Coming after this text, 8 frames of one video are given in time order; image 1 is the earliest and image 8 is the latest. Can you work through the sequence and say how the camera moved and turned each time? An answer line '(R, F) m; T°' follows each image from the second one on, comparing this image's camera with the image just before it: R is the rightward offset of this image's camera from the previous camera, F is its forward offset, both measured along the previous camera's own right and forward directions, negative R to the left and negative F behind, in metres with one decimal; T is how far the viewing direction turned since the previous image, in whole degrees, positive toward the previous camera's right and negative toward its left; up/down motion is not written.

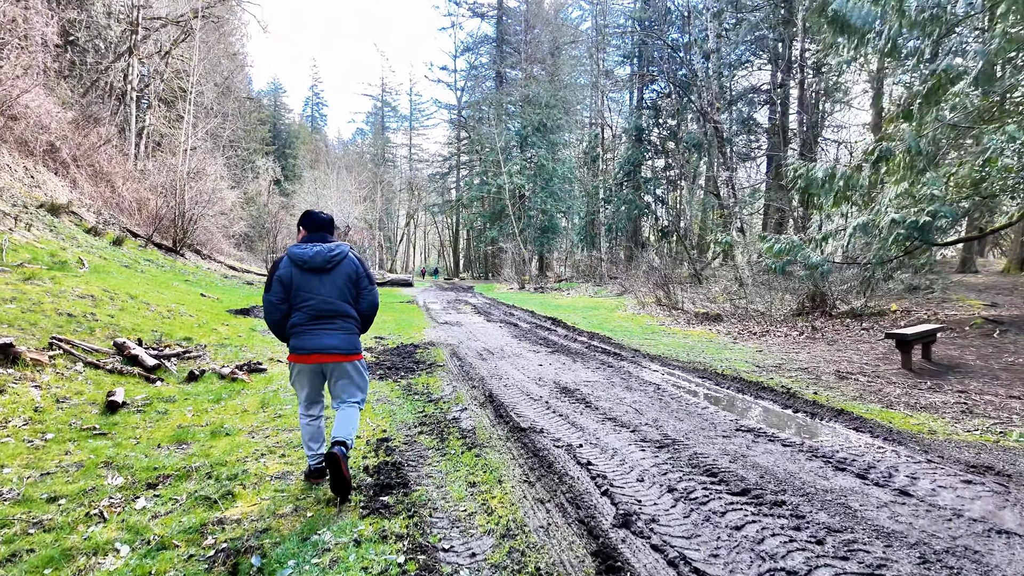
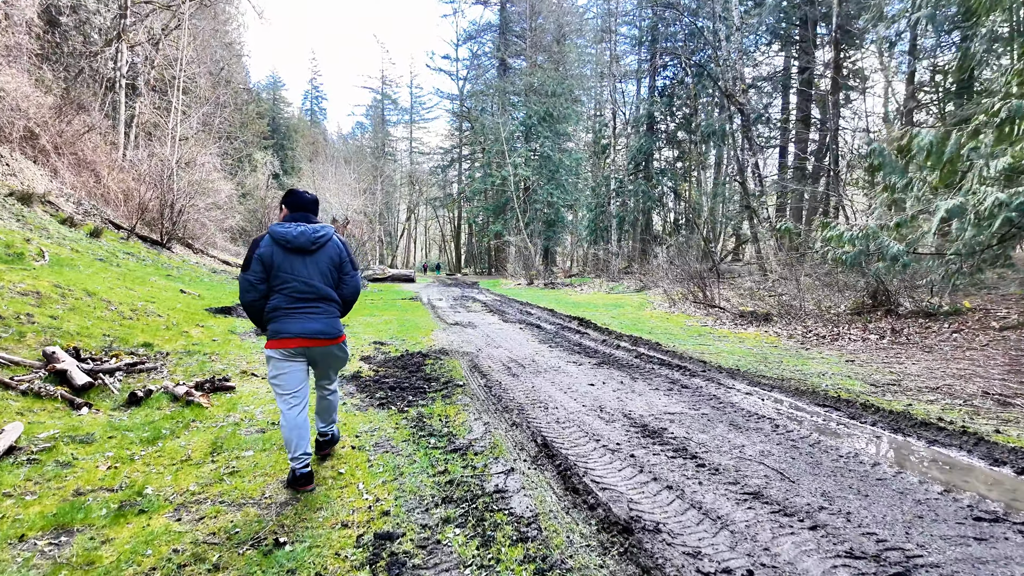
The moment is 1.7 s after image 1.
(-0.3, +1.2) m; 0°
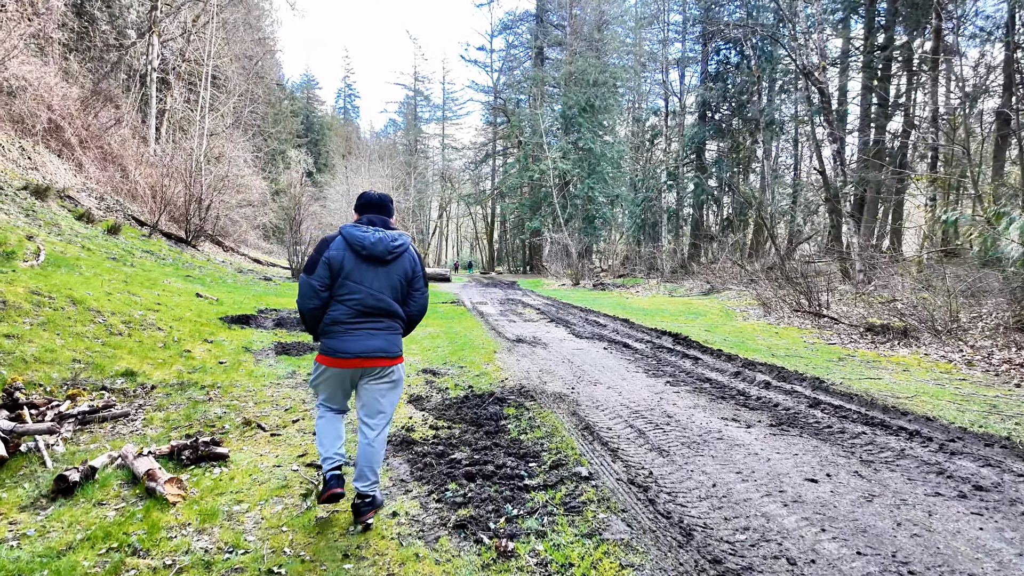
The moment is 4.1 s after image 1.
(-0.5, +1.5) m; -3°
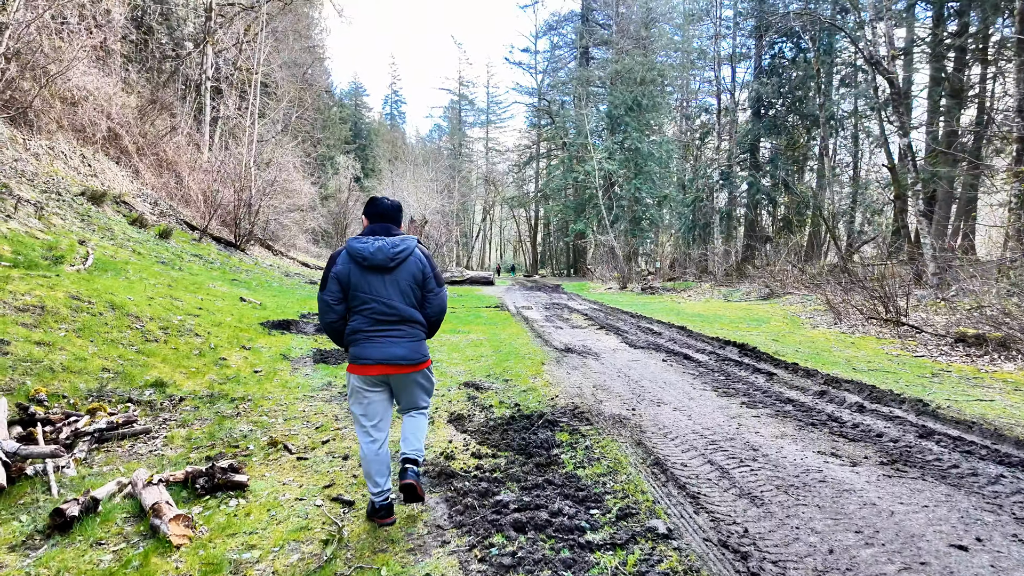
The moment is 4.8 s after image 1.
(-0.1, +0.4) m; -4°
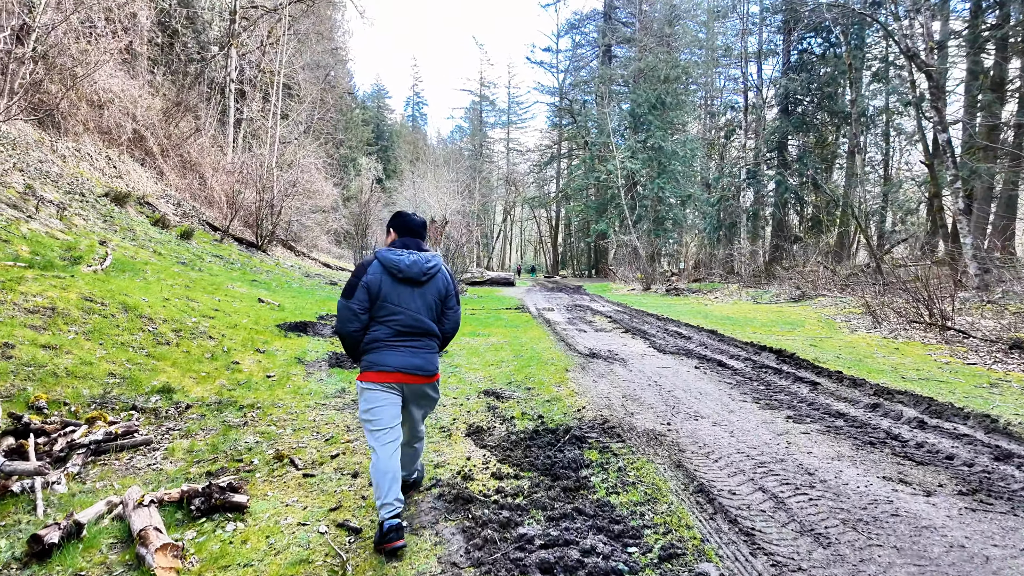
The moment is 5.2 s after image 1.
(0.0, +0.3) m; -2°
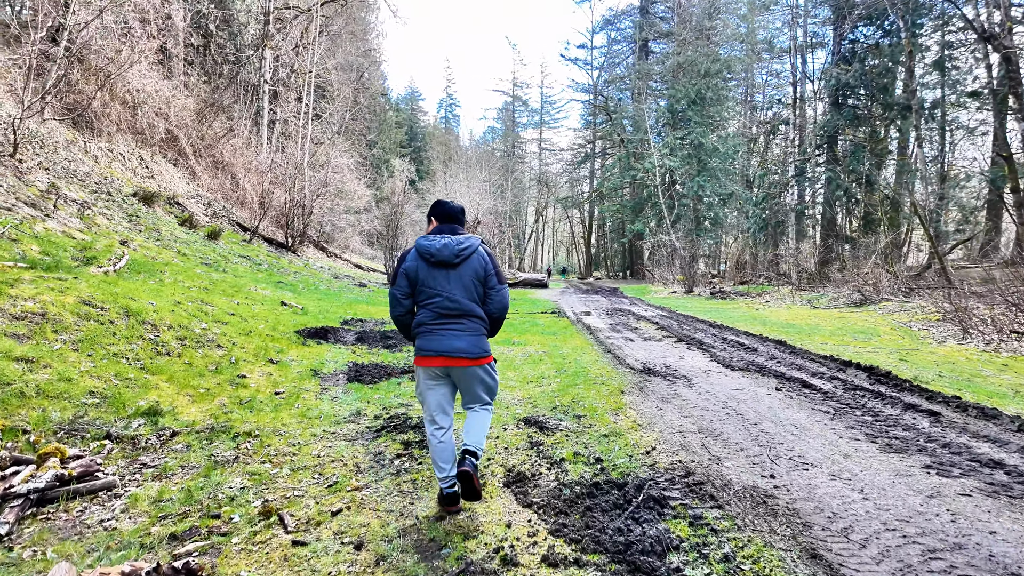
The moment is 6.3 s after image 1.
(-0.1, +0.7) m; -3°
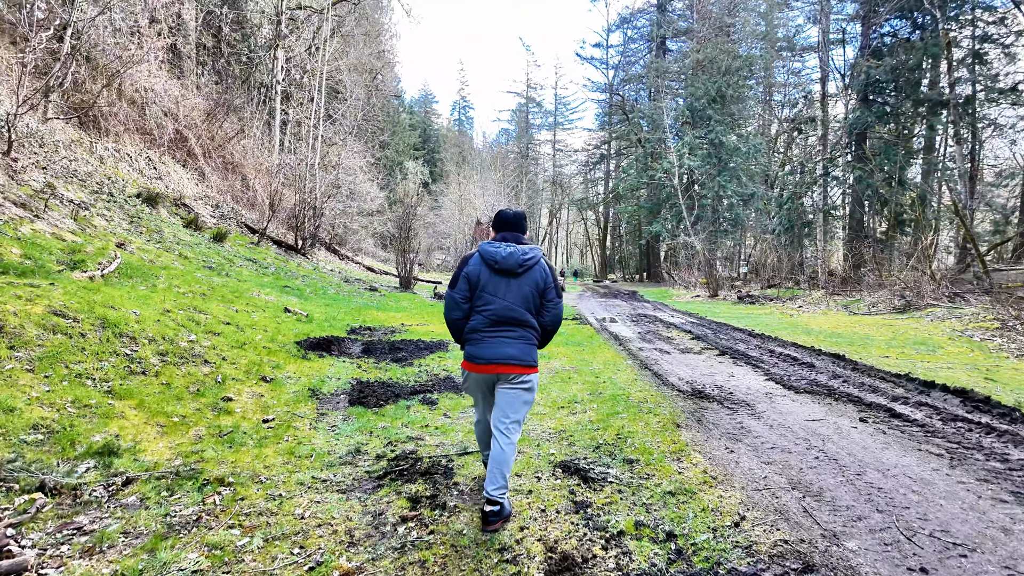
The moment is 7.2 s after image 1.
(-0.1, +0.6) m; -1°
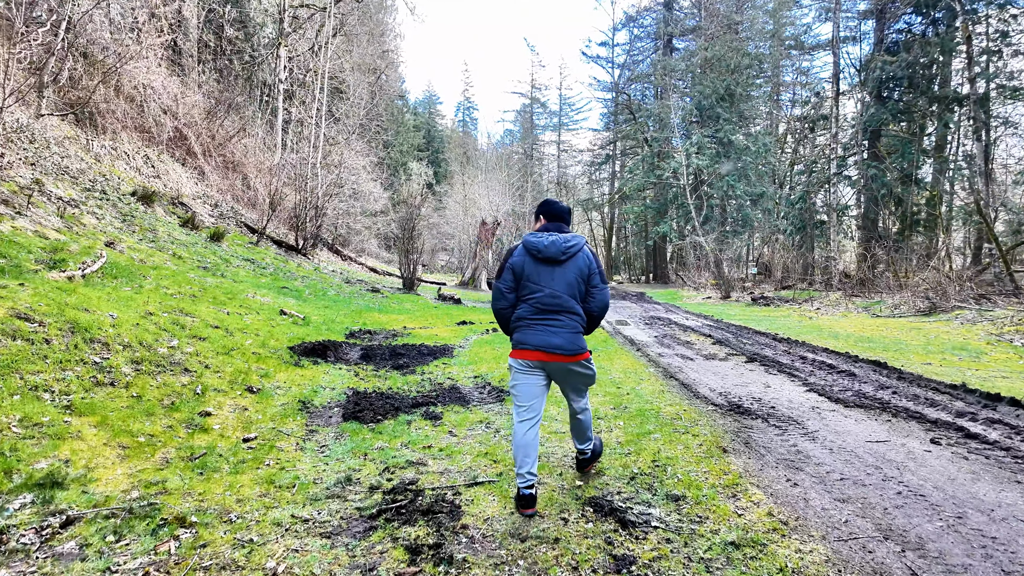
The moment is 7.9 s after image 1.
(-0.1, +0.4) m; 0°
